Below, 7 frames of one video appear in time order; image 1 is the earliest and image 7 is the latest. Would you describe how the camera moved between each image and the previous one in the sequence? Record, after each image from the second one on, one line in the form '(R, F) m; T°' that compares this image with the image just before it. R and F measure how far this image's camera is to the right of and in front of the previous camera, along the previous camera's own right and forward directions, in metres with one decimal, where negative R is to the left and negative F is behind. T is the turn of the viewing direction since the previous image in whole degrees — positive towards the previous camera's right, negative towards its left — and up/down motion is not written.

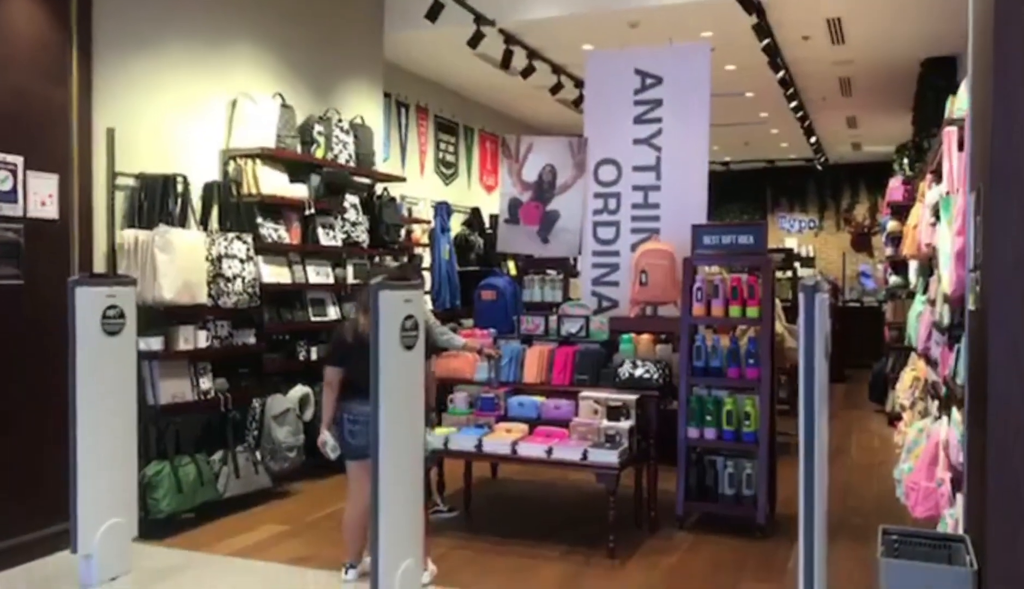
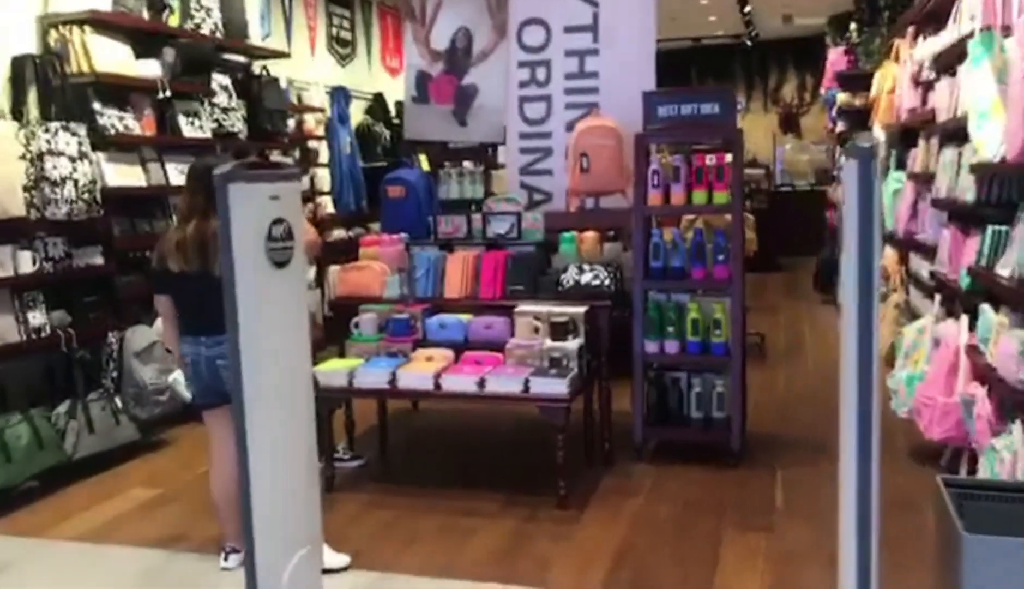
(0.0, +1.1) m; +5°
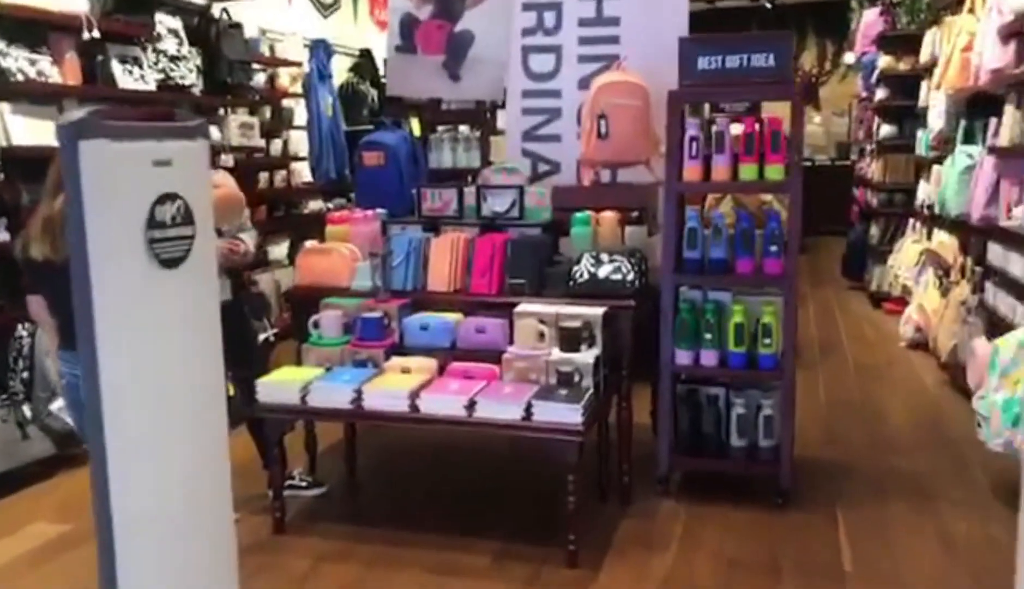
(0.0, +0.9) m; 0°
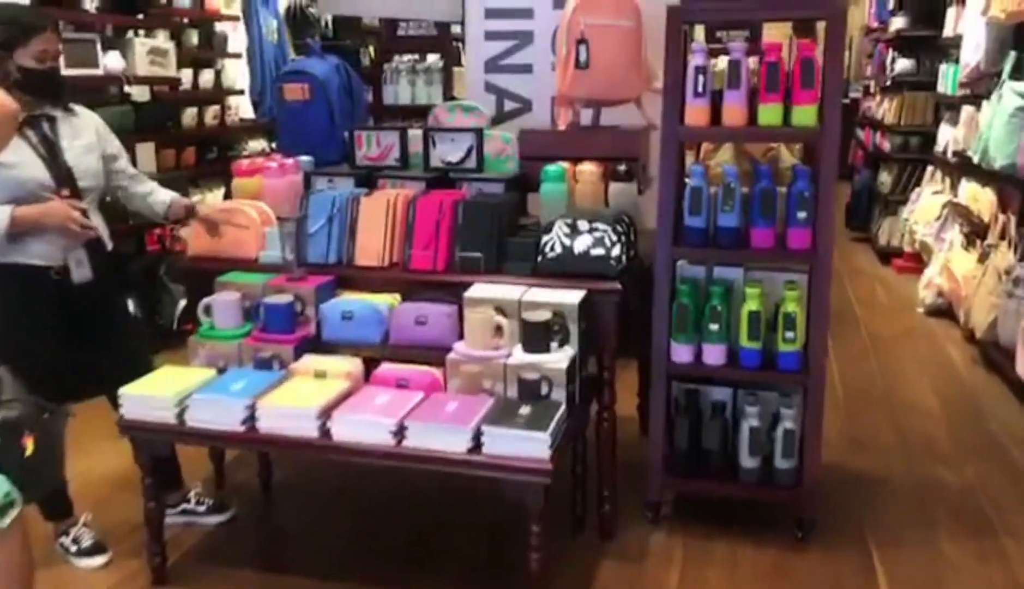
(+0.1, +0.8) m; +1°
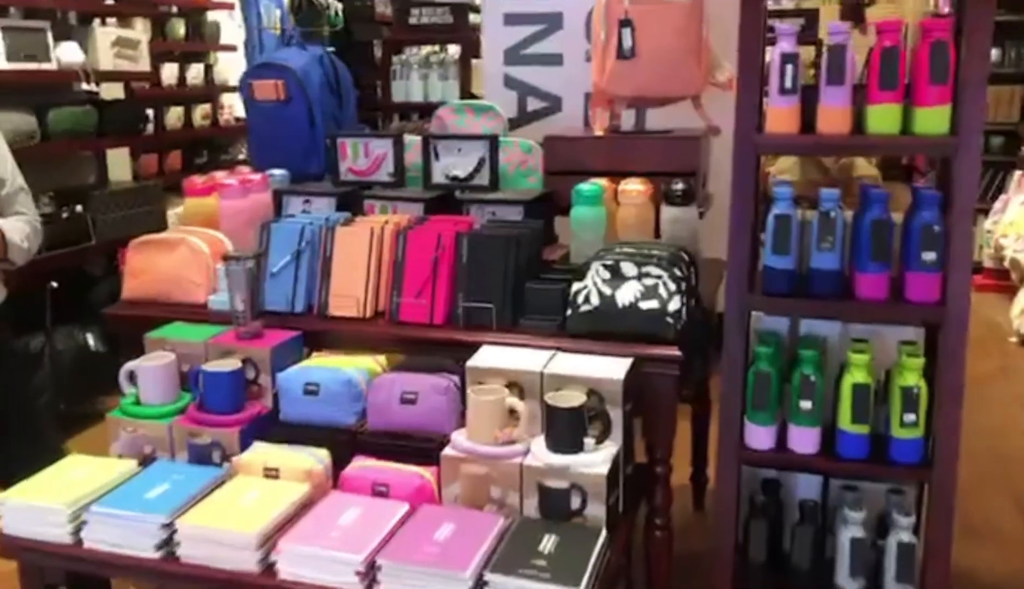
(0.0, +0.7) m; -2°
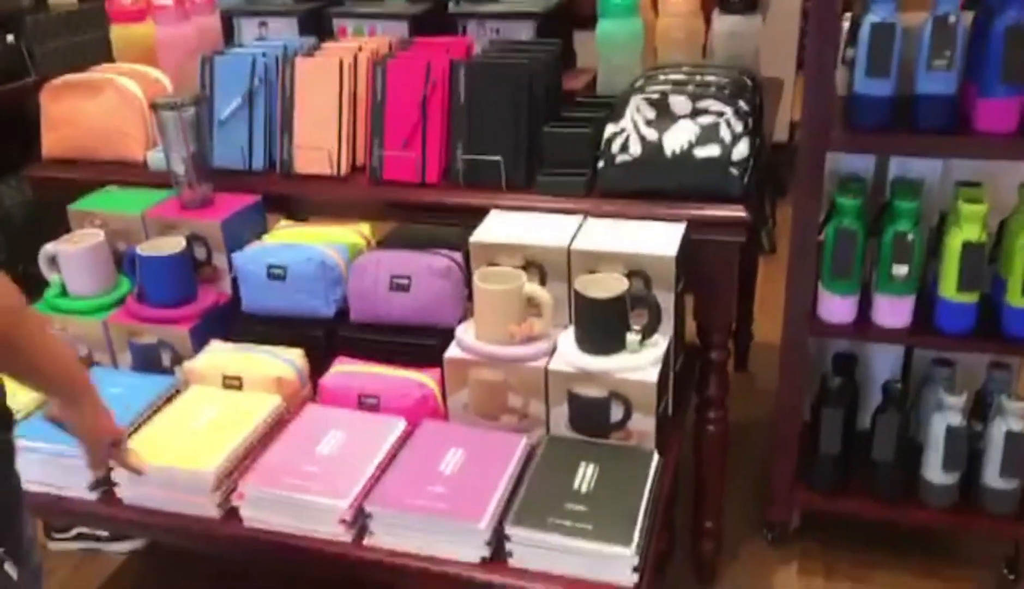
(0.0, +0.5) m; -1°
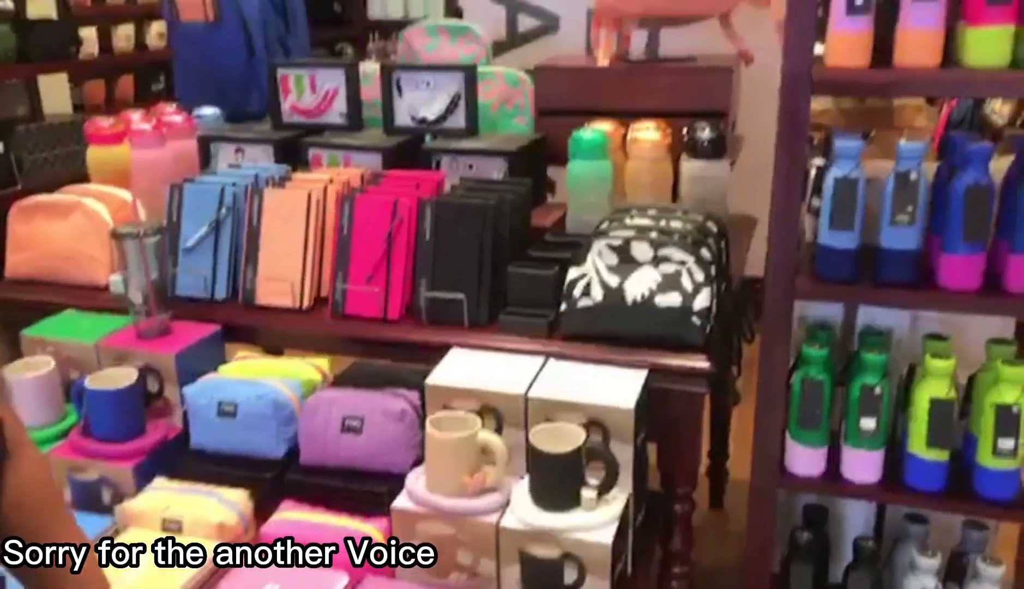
(+0.1, 0.0) m; 0°
